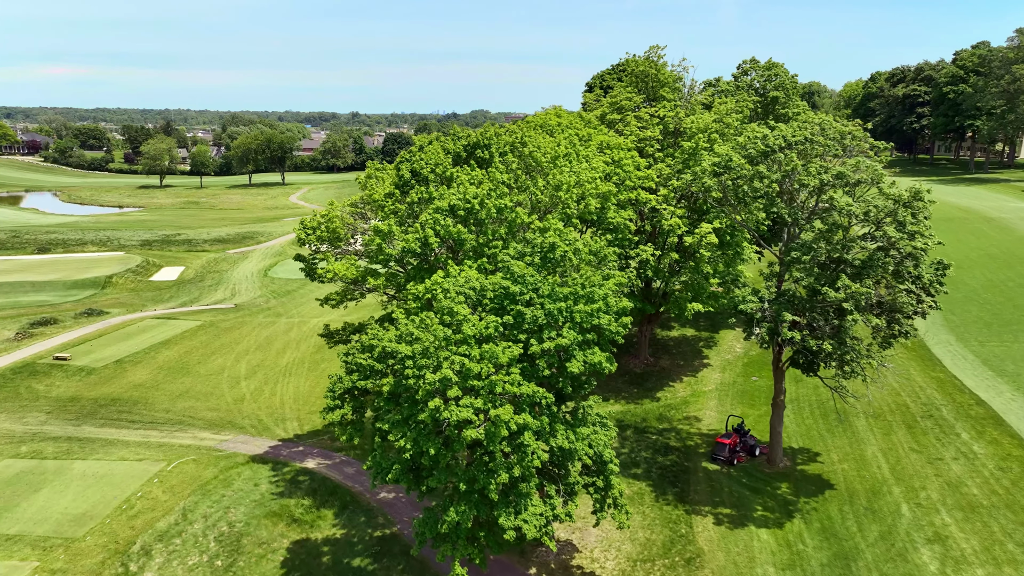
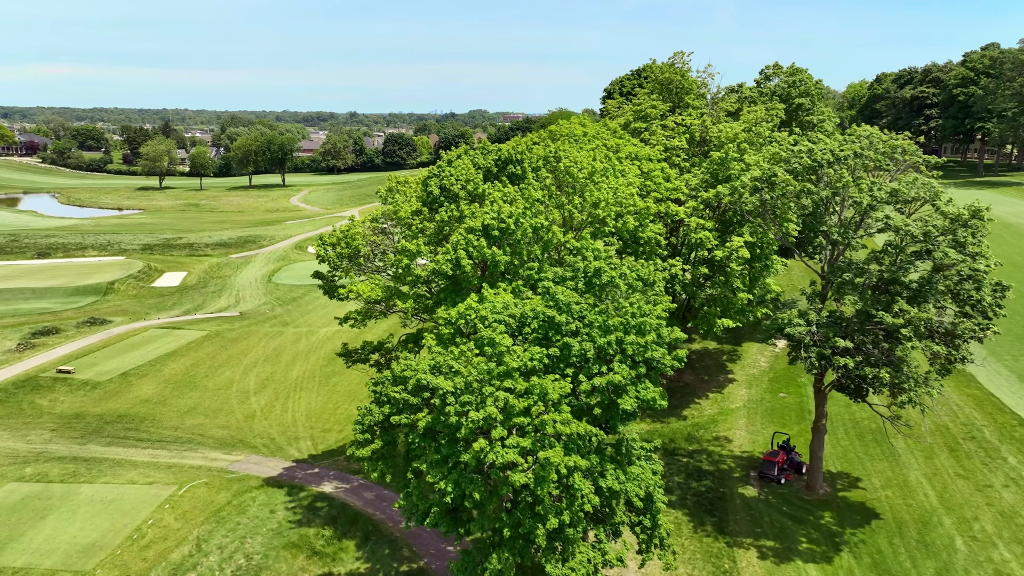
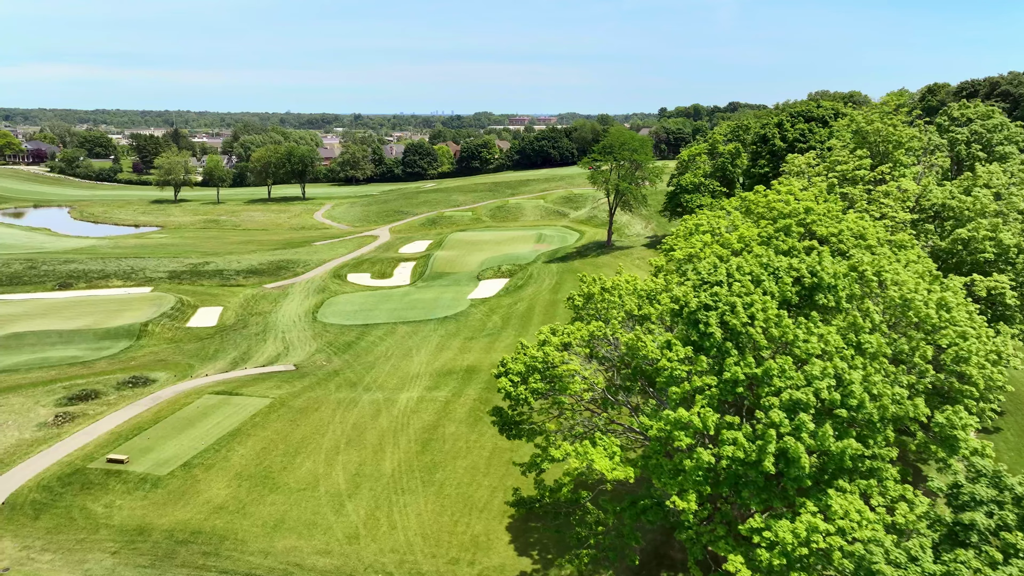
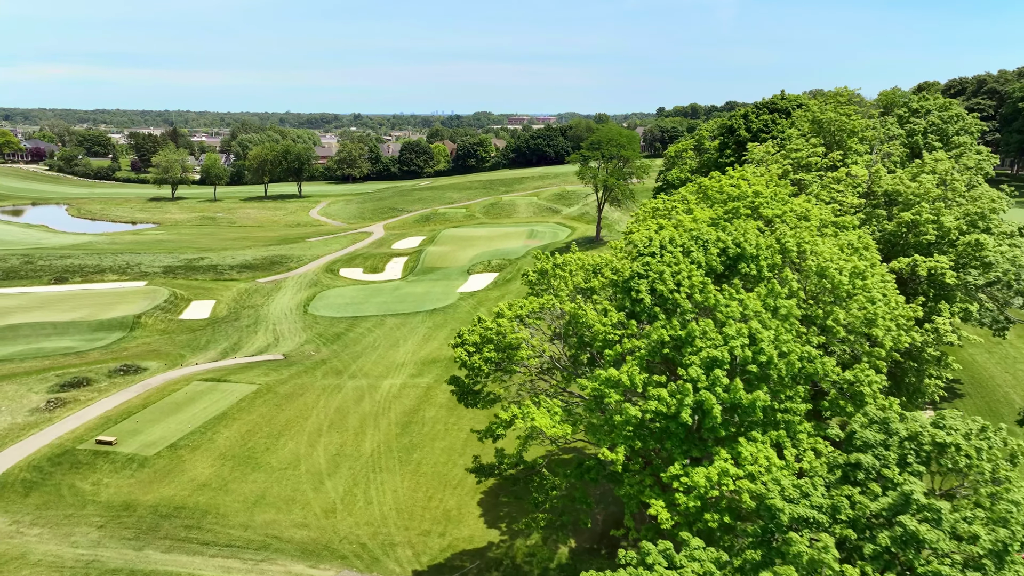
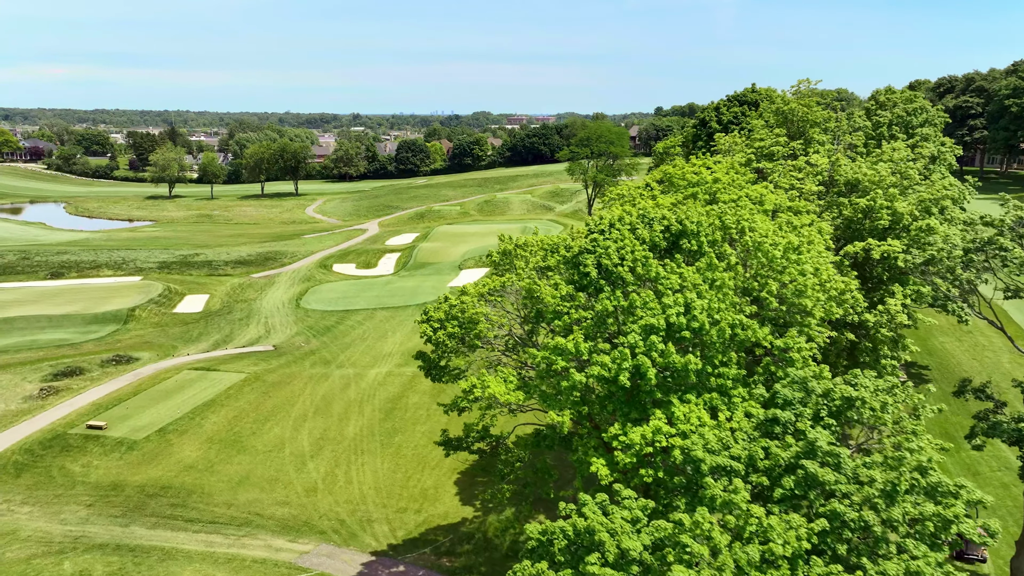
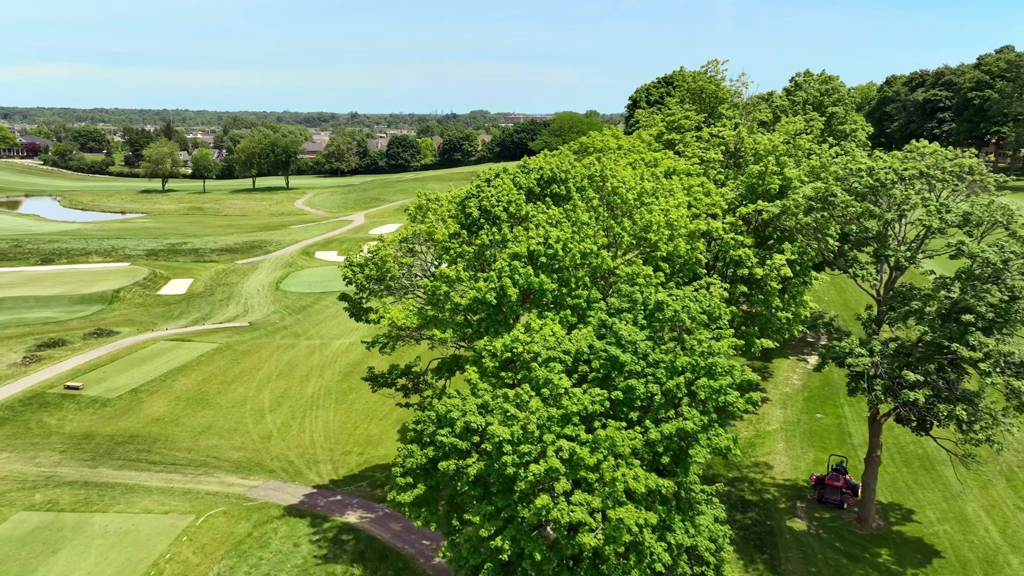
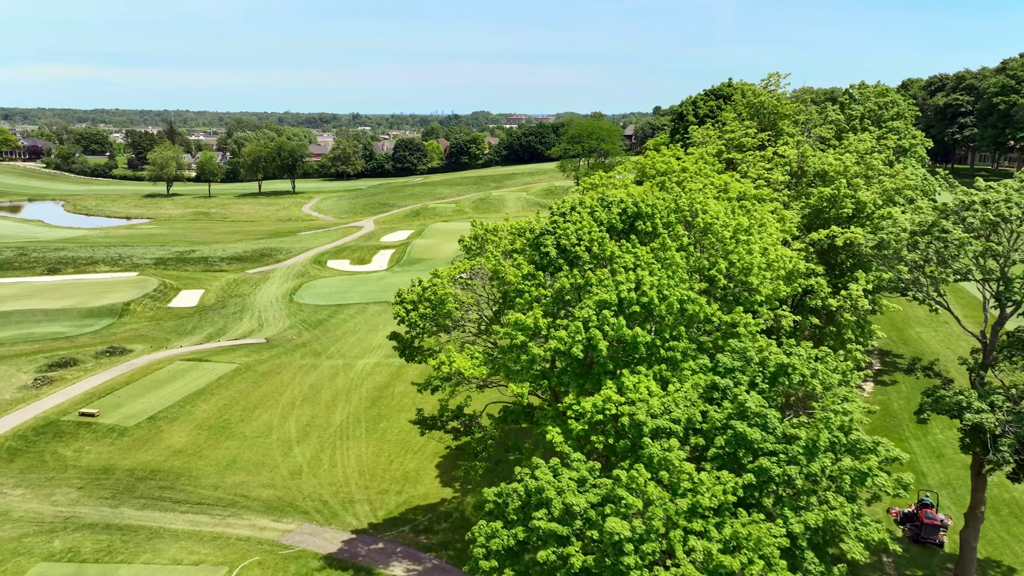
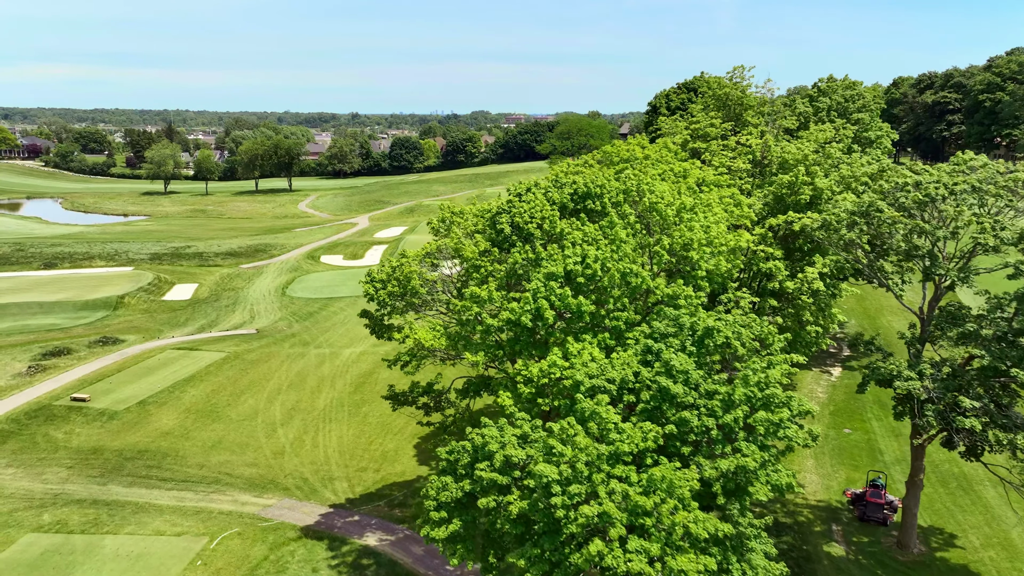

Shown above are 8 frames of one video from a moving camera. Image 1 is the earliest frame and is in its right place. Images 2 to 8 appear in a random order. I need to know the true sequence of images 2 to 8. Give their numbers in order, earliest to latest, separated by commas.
2, 6, 8, 7, 5, 4, 3
